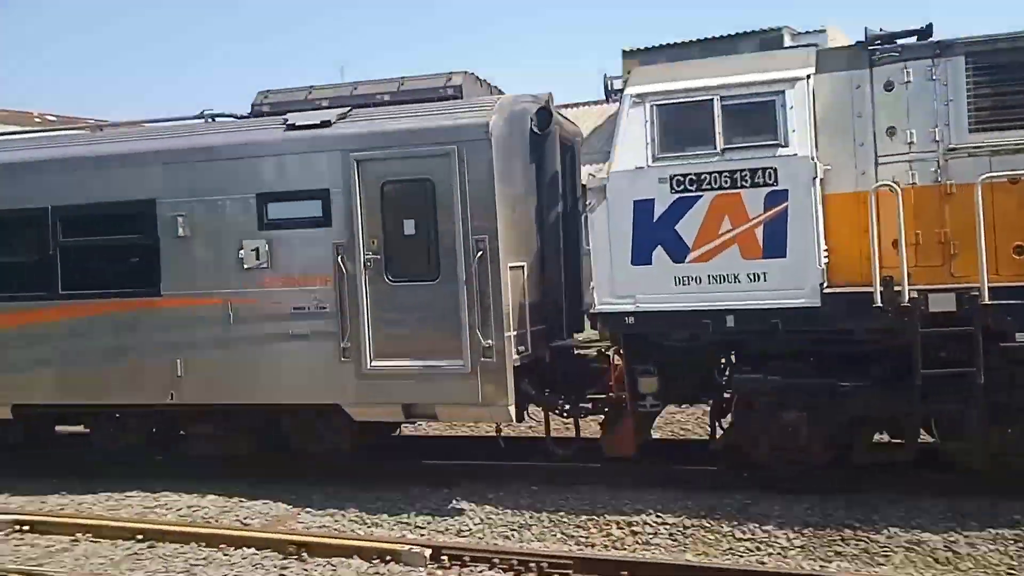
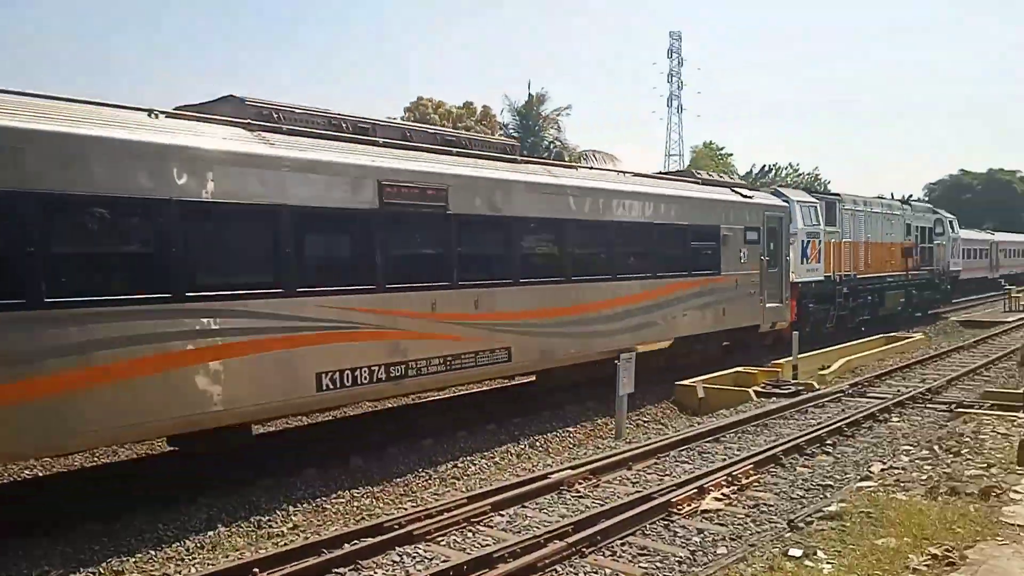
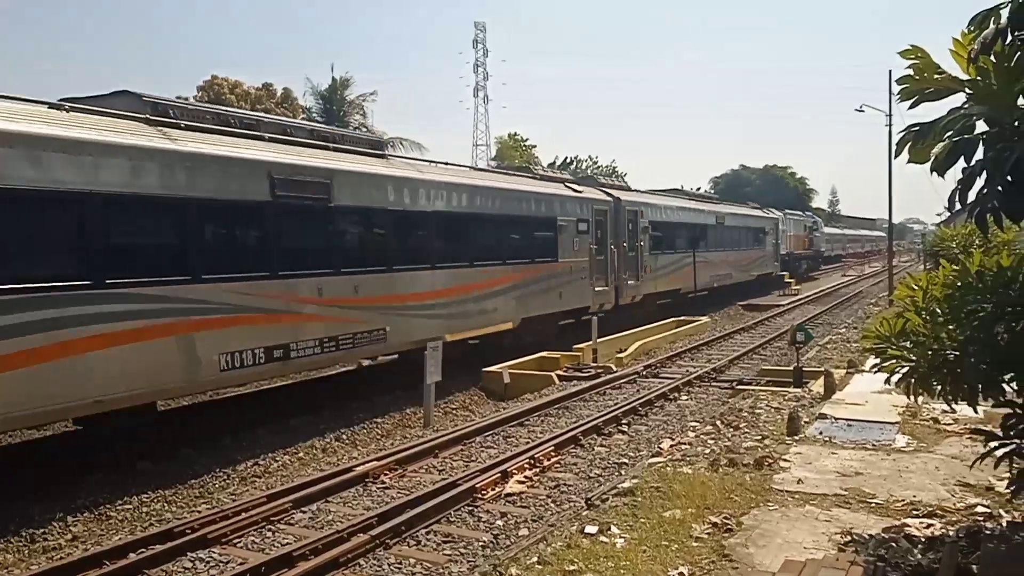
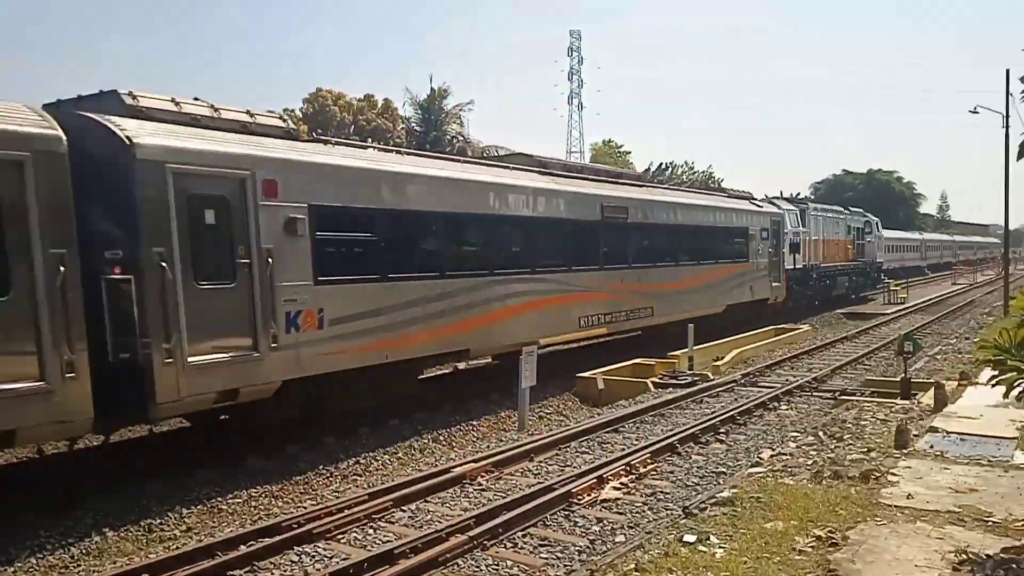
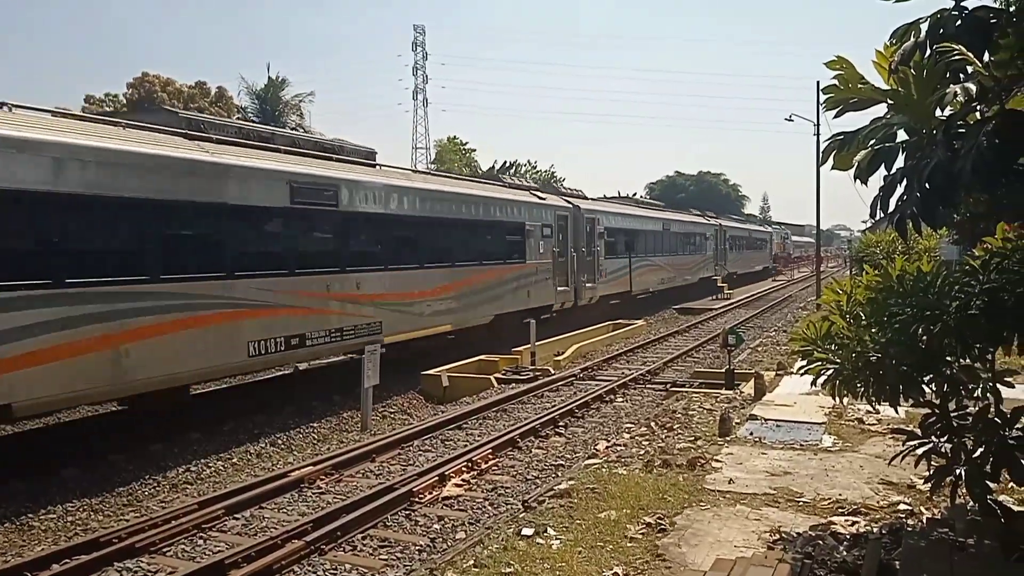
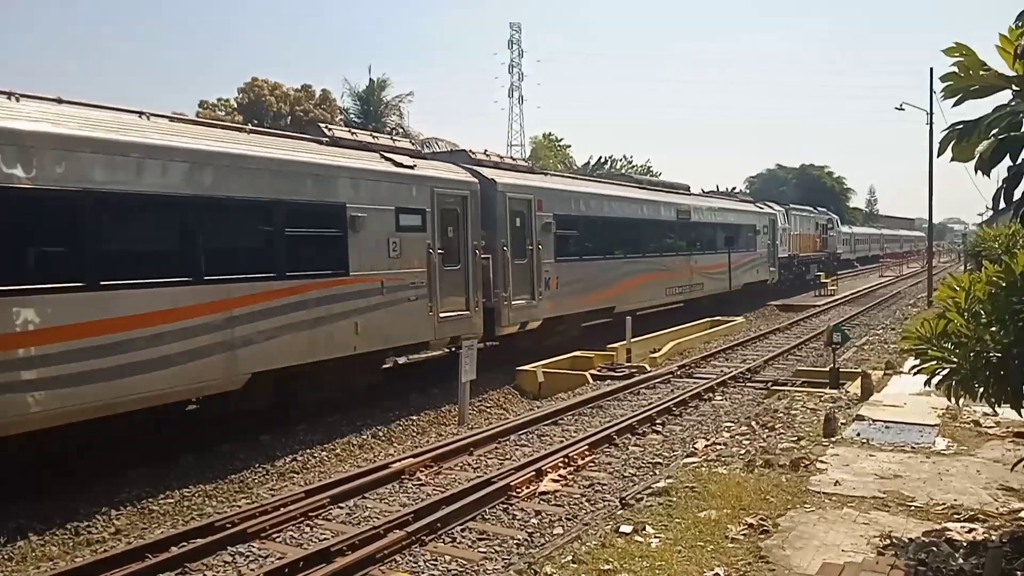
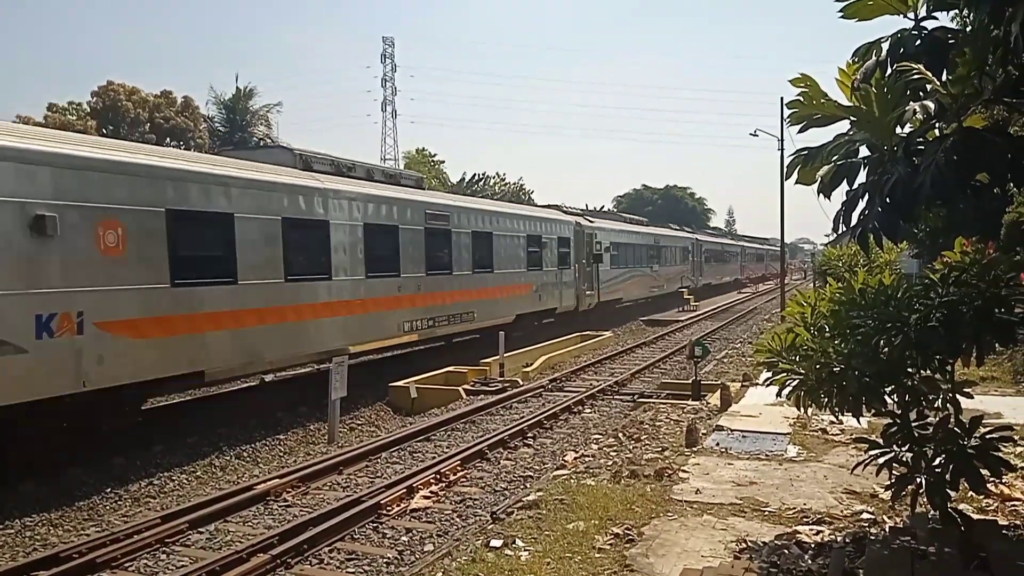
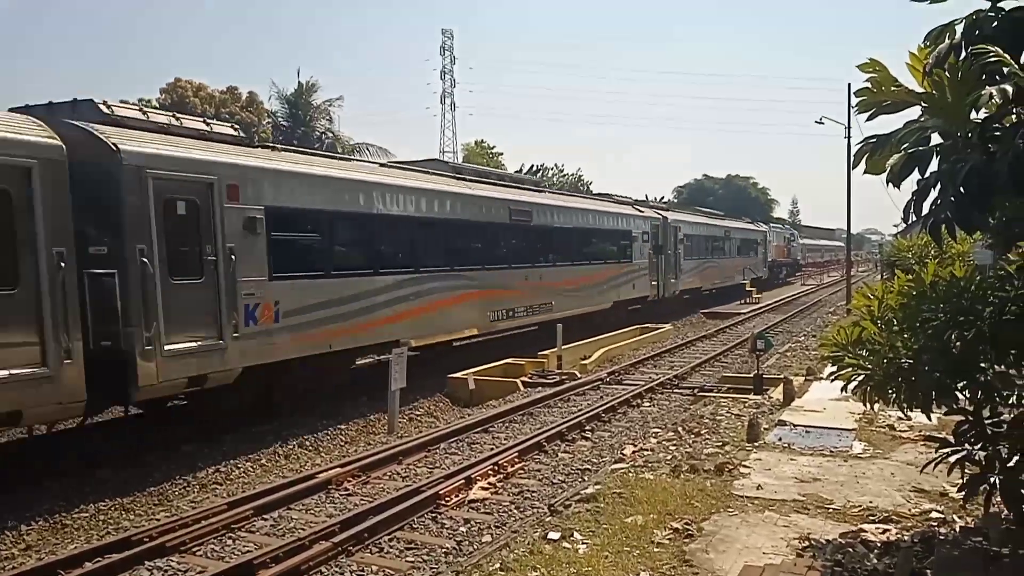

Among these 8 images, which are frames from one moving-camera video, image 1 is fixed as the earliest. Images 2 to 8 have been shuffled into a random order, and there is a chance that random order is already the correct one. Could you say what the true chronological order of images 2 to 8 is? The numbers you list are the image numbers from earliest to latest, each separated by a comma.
2, 4, 6, 3, 8, 5, 7
